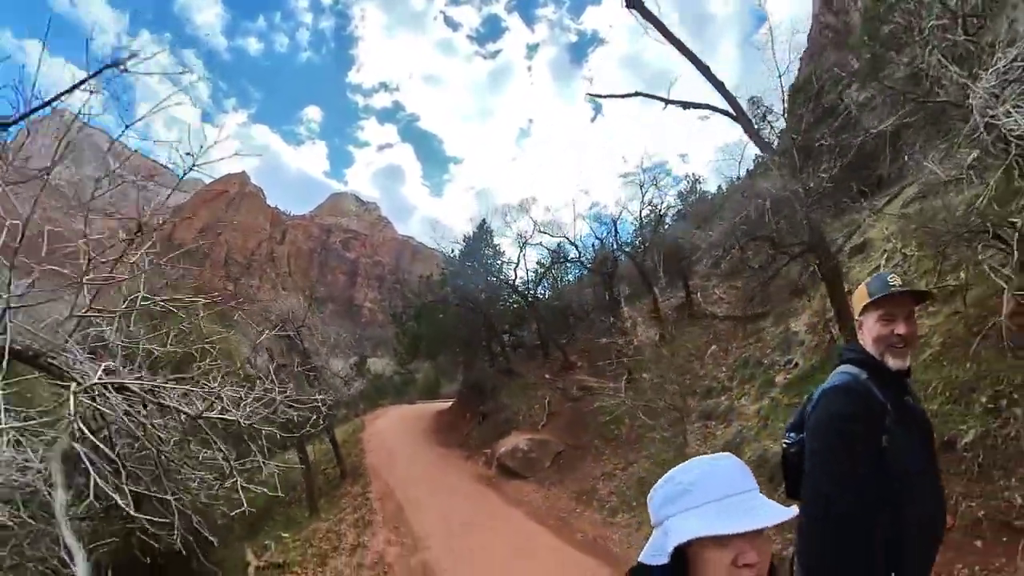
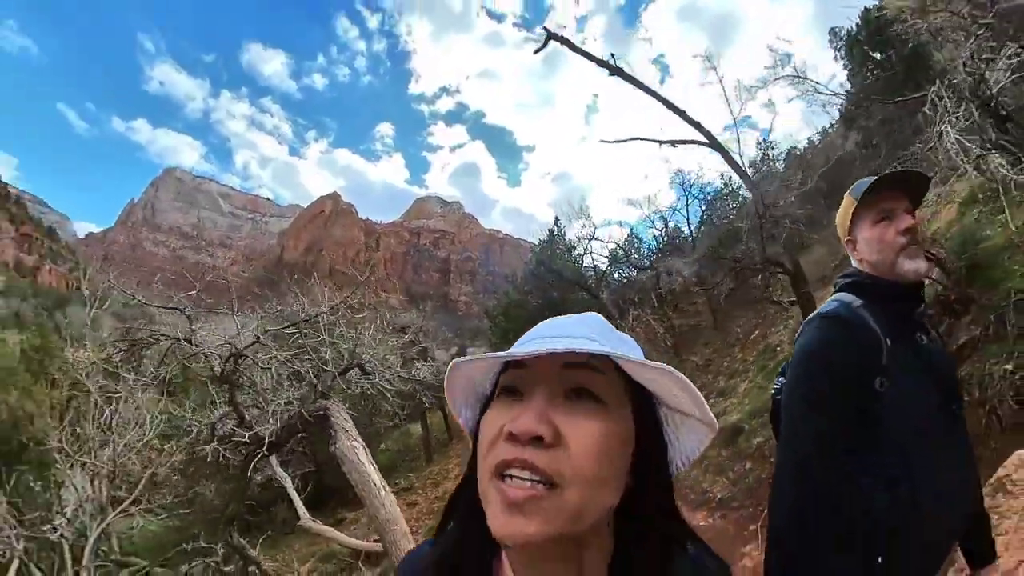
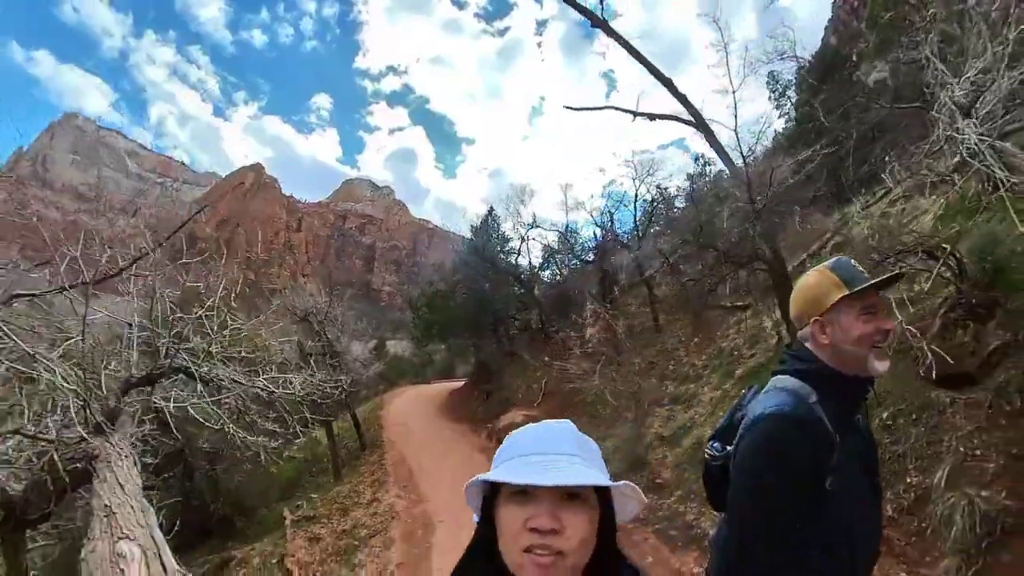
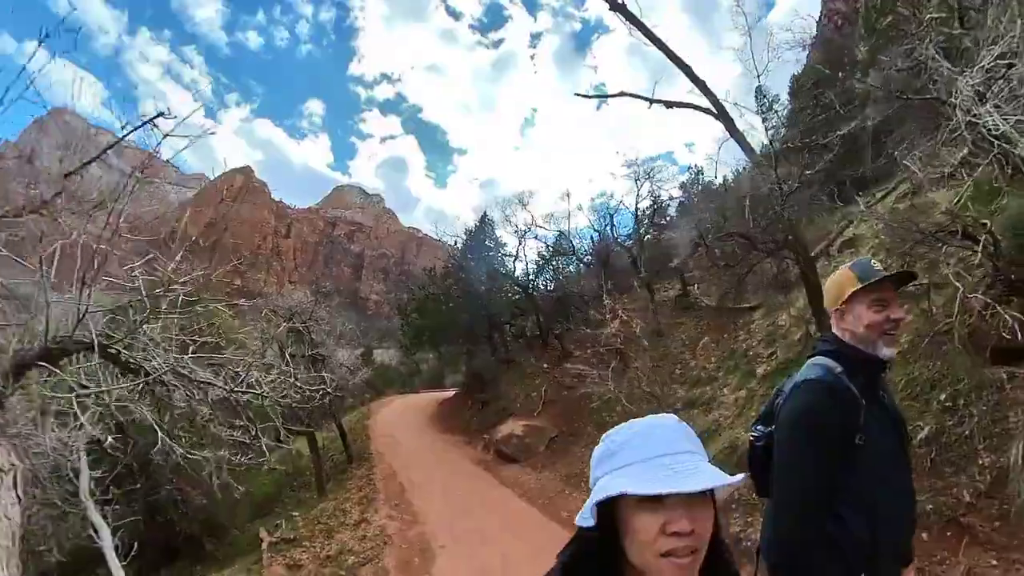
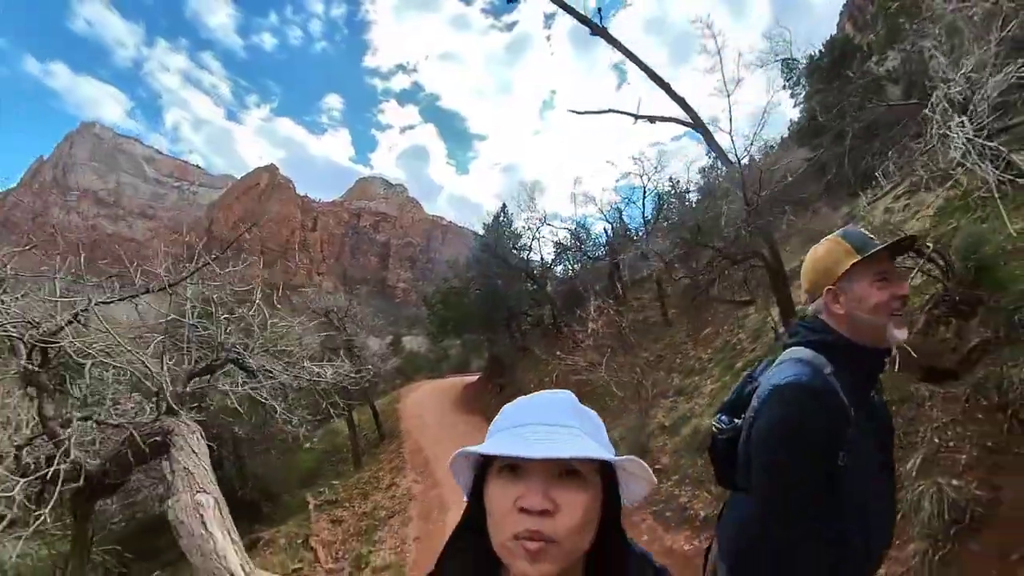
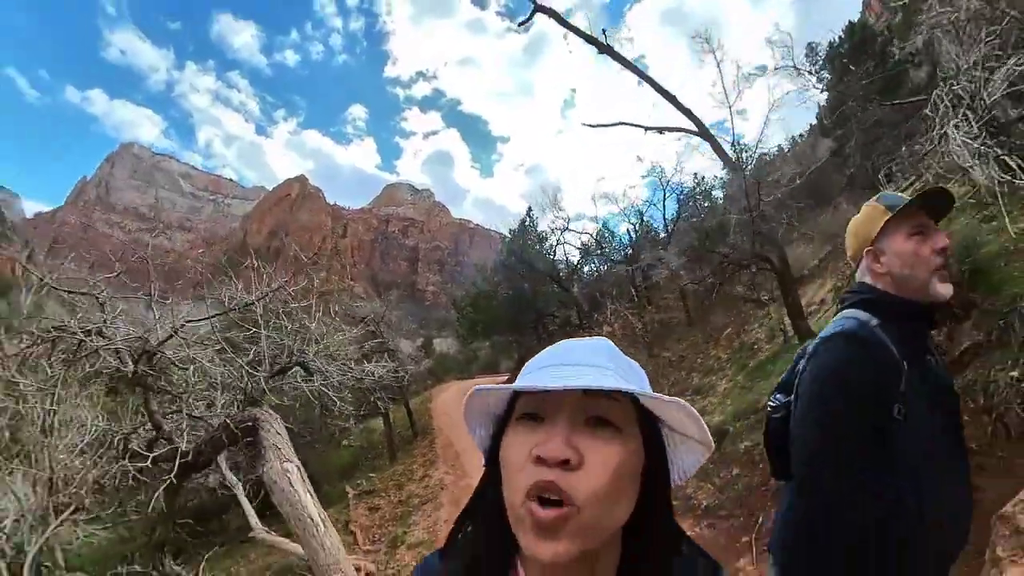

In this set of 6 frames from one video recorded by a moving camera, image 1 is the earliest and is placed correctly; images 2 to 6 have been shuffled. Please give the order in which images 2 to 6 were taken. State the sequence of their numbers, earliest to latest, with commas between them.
4, 3, 5, 6, 2
